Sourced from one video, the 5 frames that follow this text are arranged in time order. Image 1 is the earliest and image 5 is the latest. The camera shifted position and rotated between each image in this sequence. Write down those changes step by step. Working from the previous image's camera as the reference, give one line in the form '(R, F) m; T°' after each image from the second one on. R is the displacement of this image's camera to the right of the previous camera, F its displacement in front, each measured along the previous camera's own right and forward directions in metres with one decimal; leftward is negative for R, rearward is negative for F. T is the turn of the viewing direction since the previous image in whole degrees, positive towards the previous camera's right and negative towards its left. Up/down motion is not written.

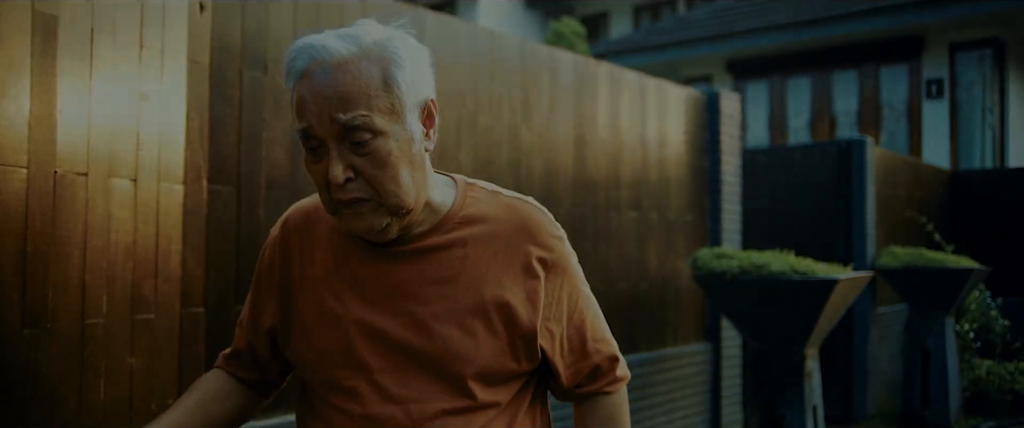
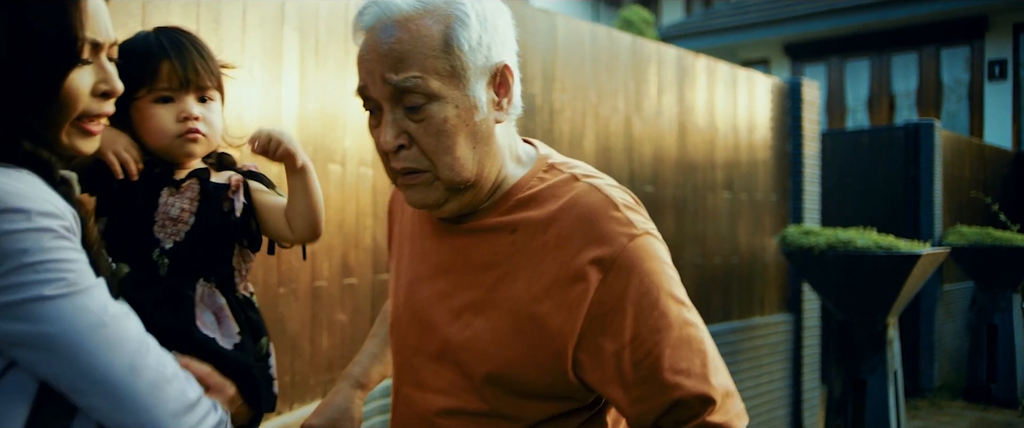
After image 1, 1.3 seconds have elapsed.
(-0.4, -0.5) m; -3°
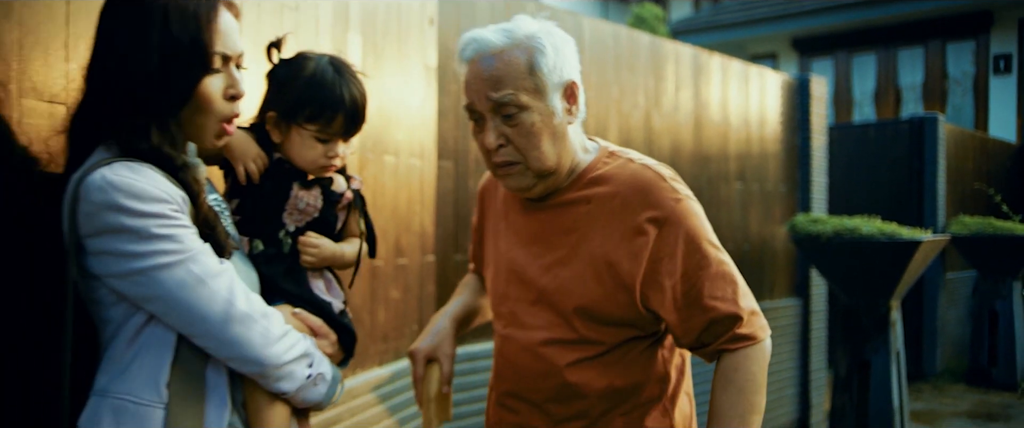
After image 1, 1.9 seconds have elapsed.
(-0.1, -0.4) m; 0°
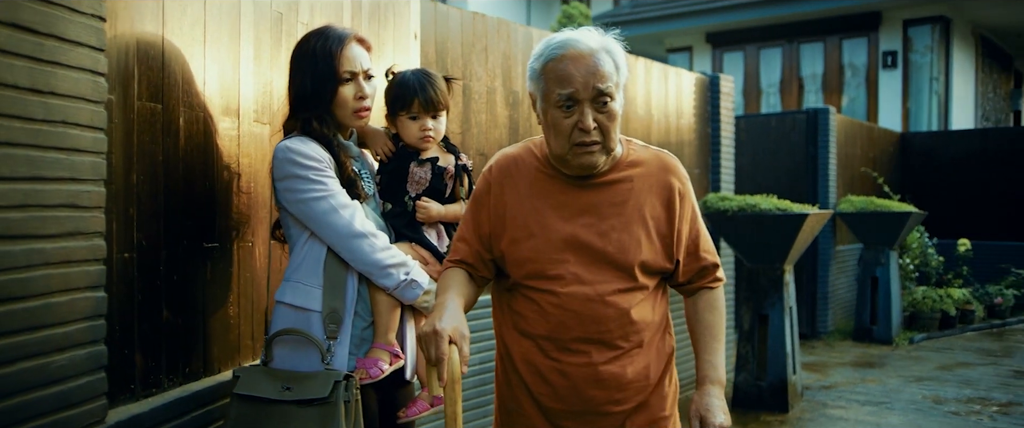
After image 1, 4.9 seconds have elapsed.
(-0.3, -1.0) m; +5°
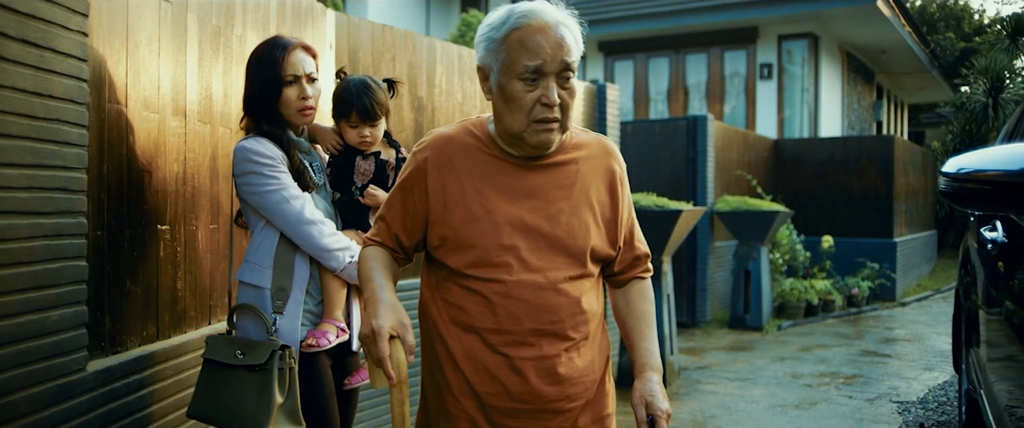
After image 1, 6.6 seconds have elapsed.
(-0.1, -0.6) m; +6°
